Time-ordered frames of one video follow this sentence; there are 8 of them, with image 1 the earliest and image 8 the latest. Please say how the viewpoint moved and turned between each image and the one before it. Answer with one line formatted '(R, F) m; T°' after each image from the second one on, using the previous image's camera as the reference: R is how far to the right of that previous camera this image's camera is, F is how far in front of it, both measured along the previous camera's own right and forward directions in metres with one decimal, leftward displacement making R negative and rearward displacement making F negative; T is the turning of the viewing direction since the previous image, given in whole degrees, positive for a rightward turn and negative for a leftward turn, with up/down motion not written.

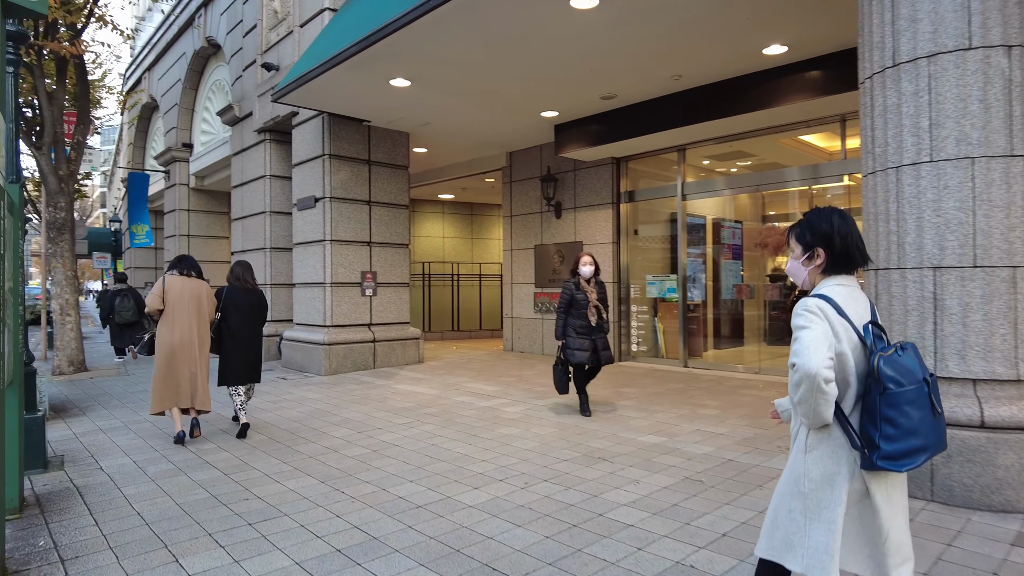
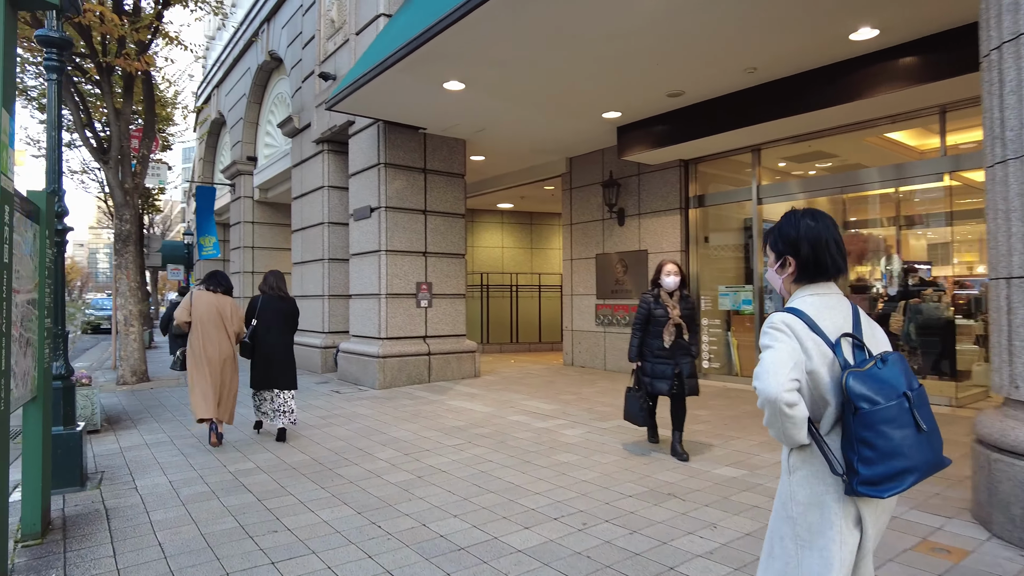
(0.0, +0.5) m; -6°
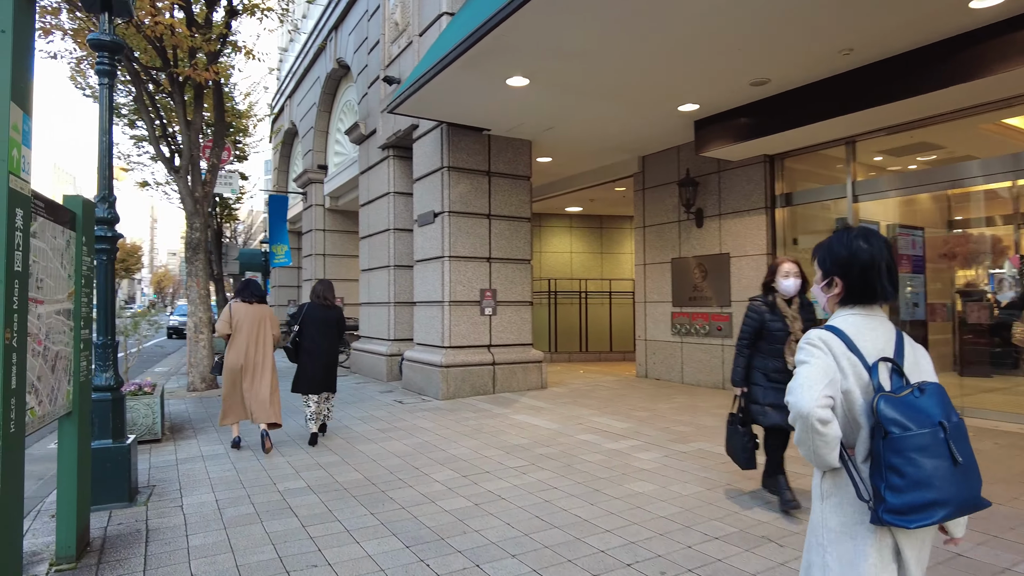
(0.0, +0.5) m; -6°
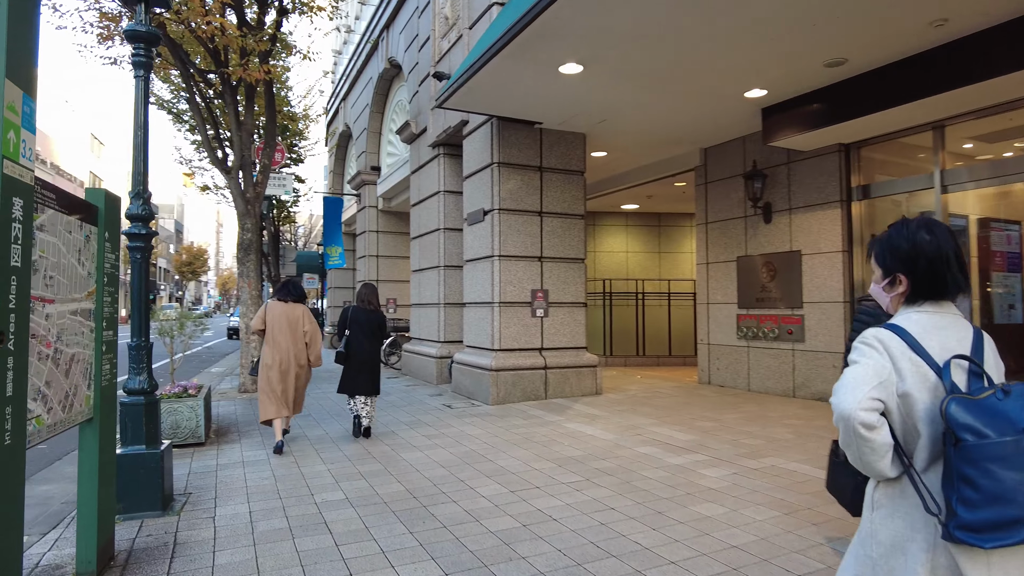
(0.0, +0.4) m; -5°
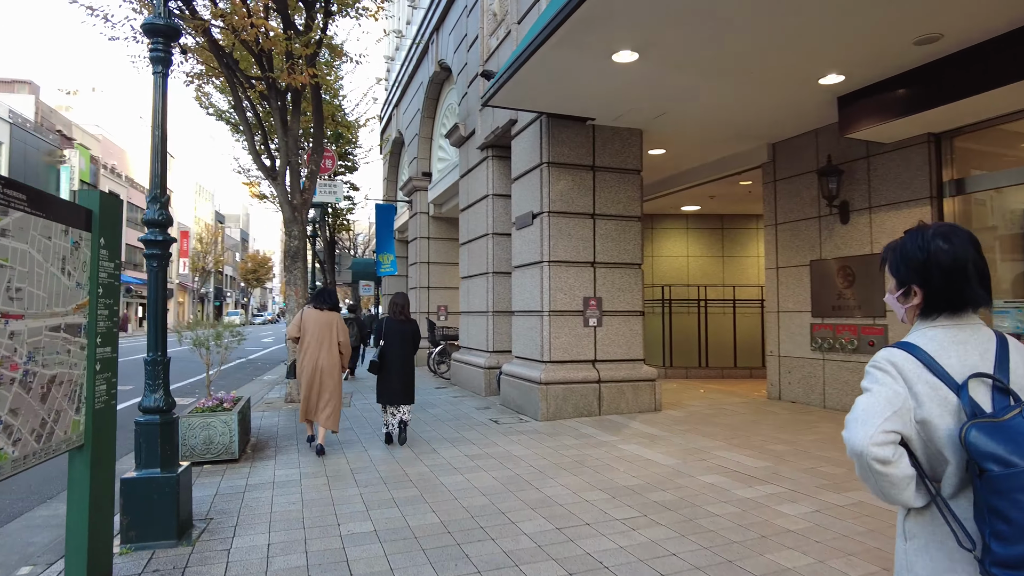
(+0.1, +0.5) m; -5°
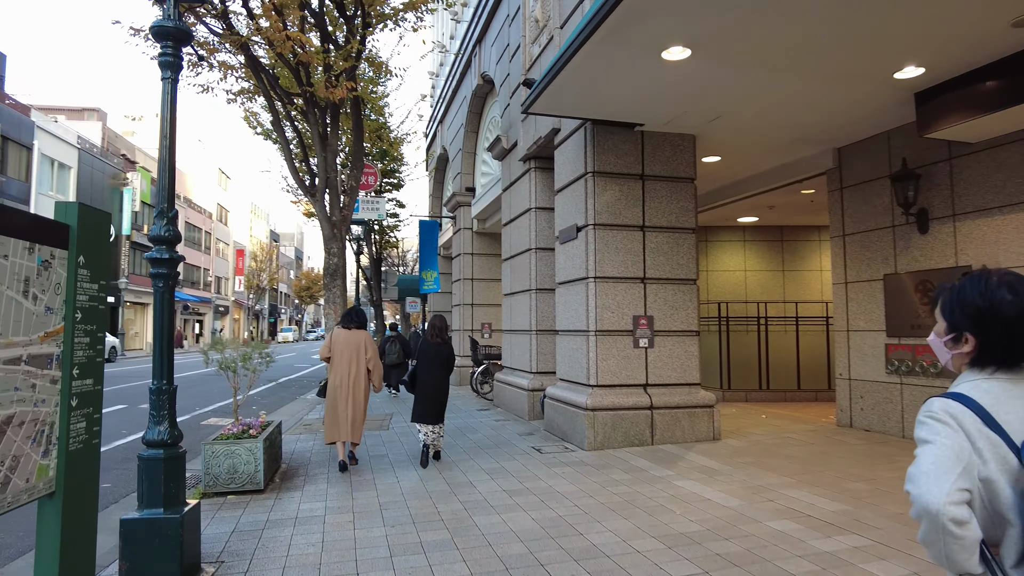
(+0.1, +0.5) m; -4°
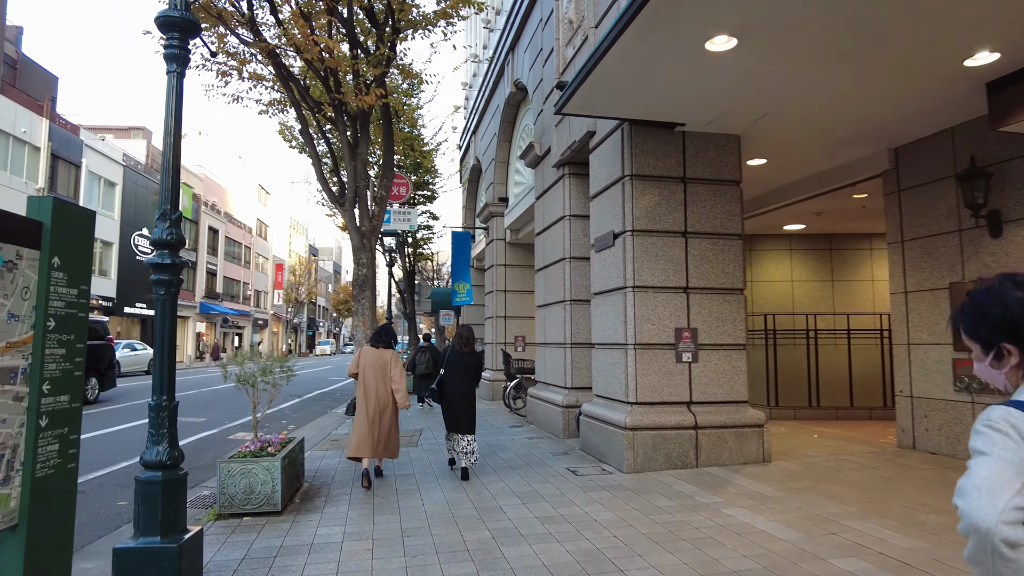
(0.0, +0.4) m; -3°
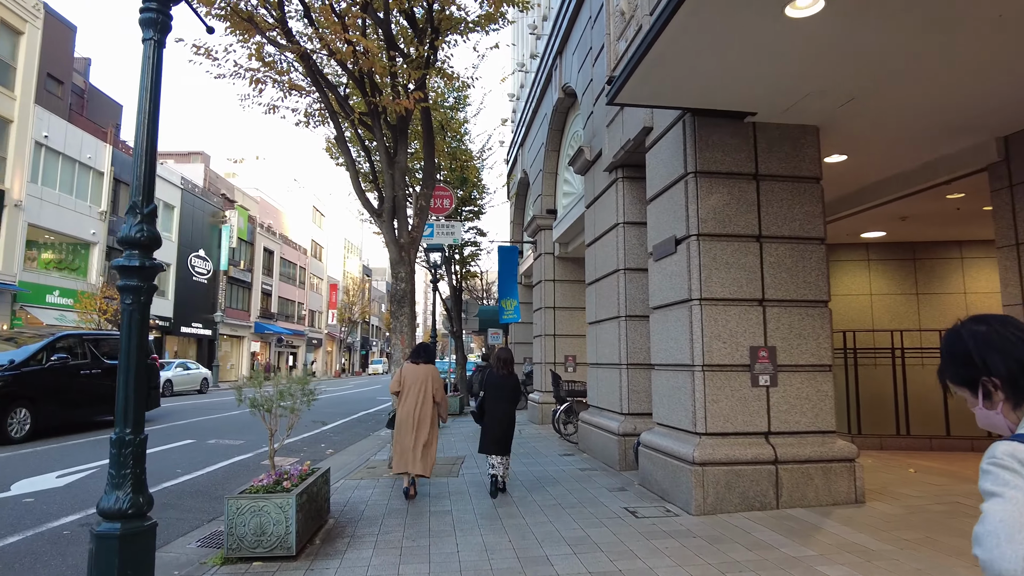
(0.0, +0.7) m; -4°
